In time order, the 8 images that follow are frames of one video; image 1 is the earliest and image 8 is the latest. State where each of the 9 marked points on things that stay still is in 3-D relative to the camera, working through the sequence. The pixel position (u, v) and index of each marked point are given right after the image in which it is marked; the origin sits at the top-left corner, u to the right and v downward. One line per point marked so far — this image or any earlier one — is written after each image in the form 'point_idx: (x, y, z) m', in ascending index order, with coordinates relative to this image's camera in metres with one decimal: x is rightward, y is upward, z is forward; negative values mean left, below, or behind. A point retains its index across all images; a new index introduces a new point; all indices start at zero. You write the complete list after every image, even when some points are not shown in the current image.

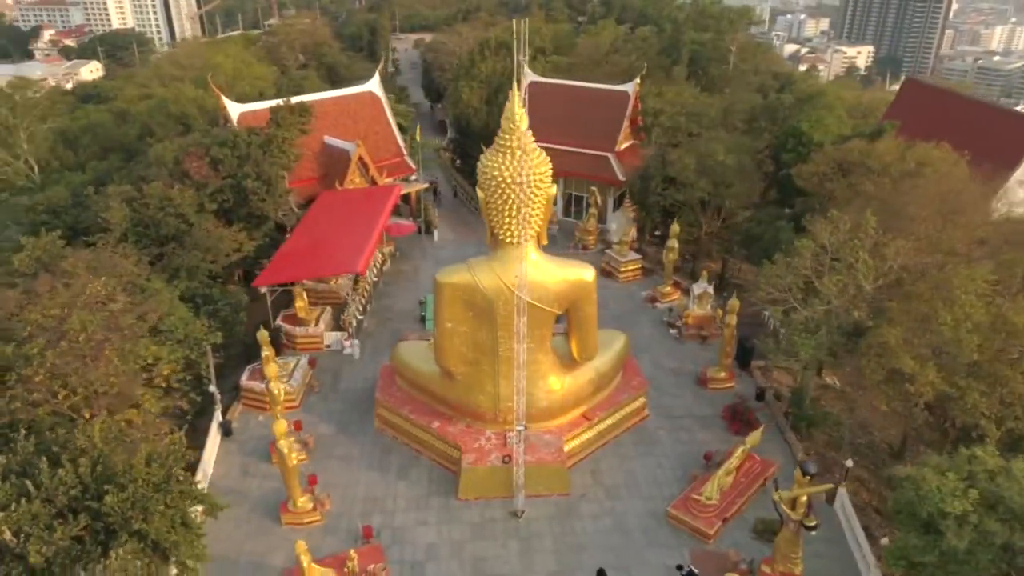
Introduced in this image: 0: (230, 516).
0: (-4.7, -3.8, +12.1) m
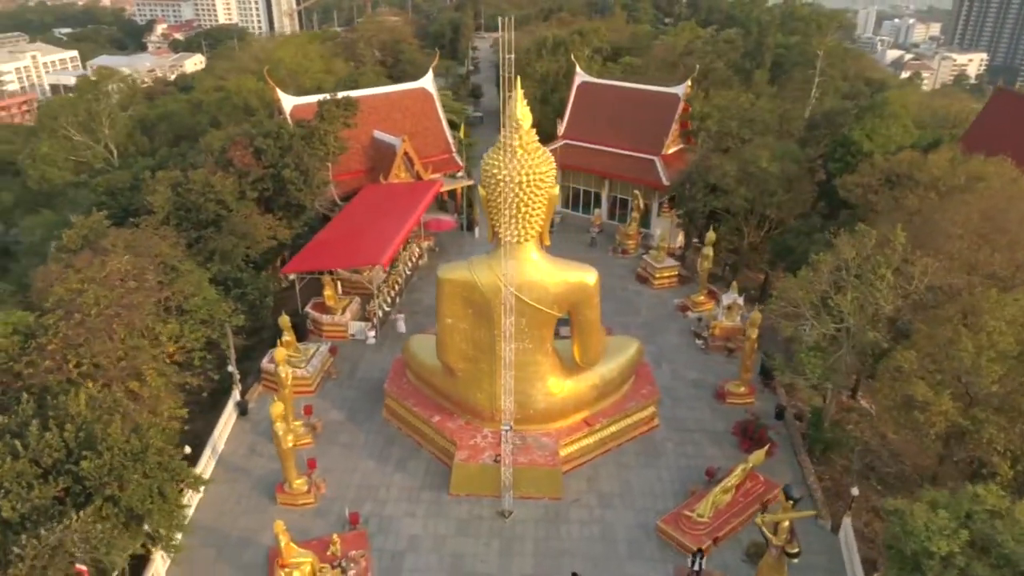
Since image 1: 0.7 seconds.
0: (-4.9, -3.5, +12.6) m
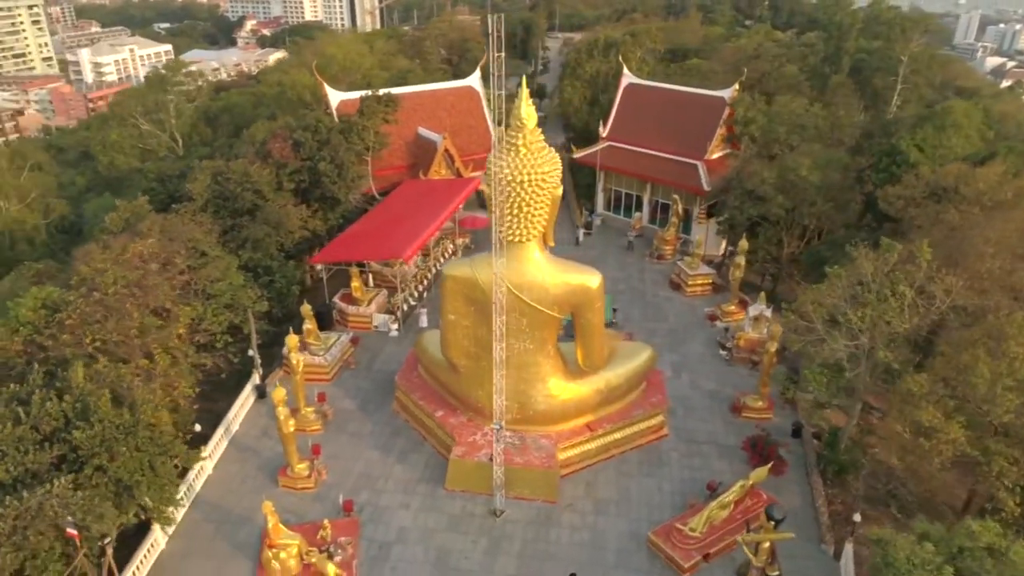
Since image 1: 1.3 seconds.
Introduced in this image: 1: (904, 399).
0: (-4.9, -3.3, +13.0) m
1: (+5.6, -1.6, +10.4) m
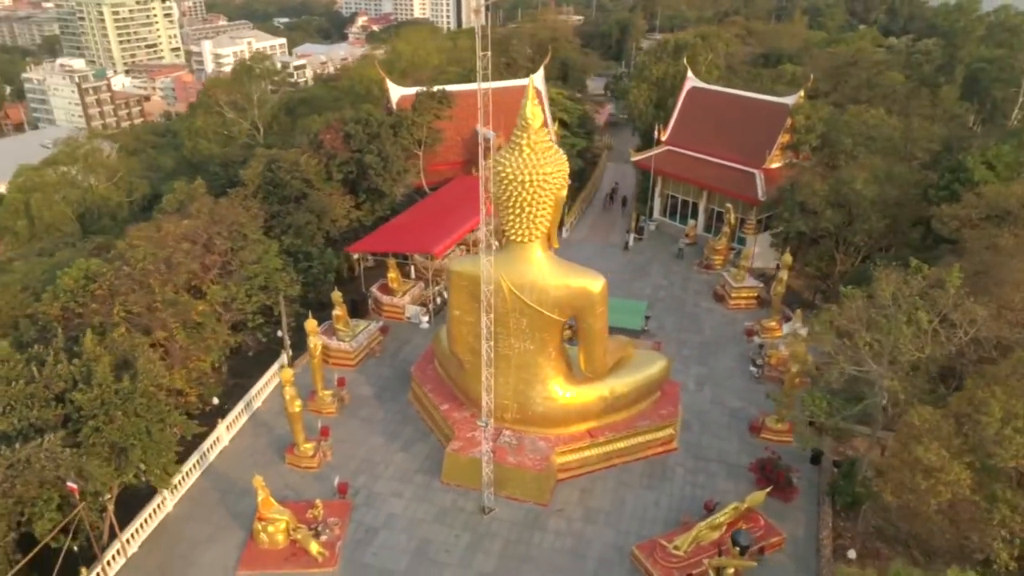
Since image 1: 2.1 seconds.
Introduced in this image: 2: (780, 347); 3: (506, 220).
0: (-4.9, -3.0, +13.7) m
1: (+5.3, -1.9, +9.7) m
2: (+5.8, -1.3, +15.8) m
3: (-0.1, +1.1, +11.5) m
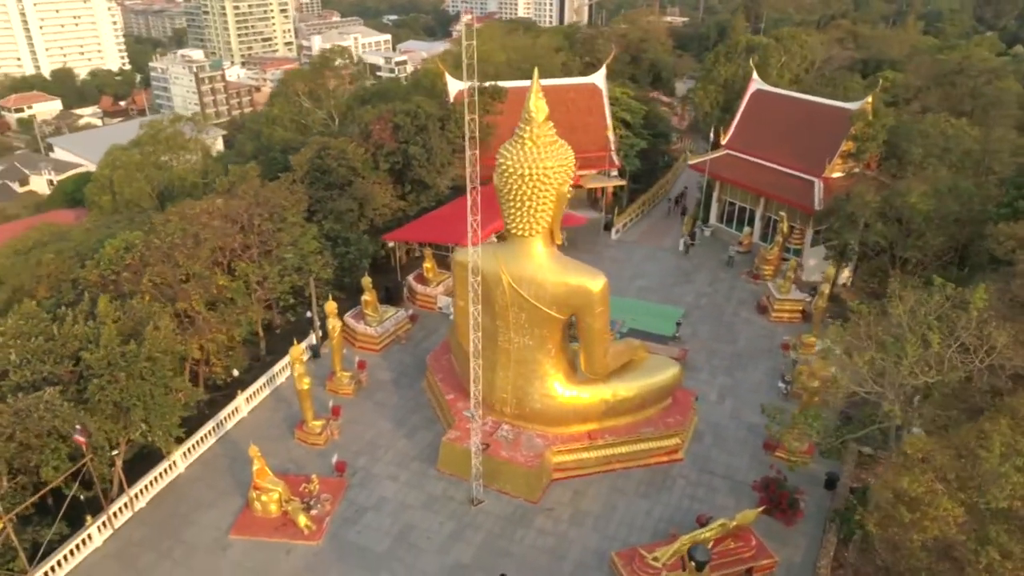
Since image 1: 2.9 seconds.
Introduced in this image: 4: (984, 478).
0: (-4.8, -2.6, +14.2) m
1: (+4.8, -2.2, +9.0) m
2: (+6.2, -1.6, +15.0) m
3: (-0.1, +1.2, +11.5) m
4: (+5.3, -2.1, +8.2) m
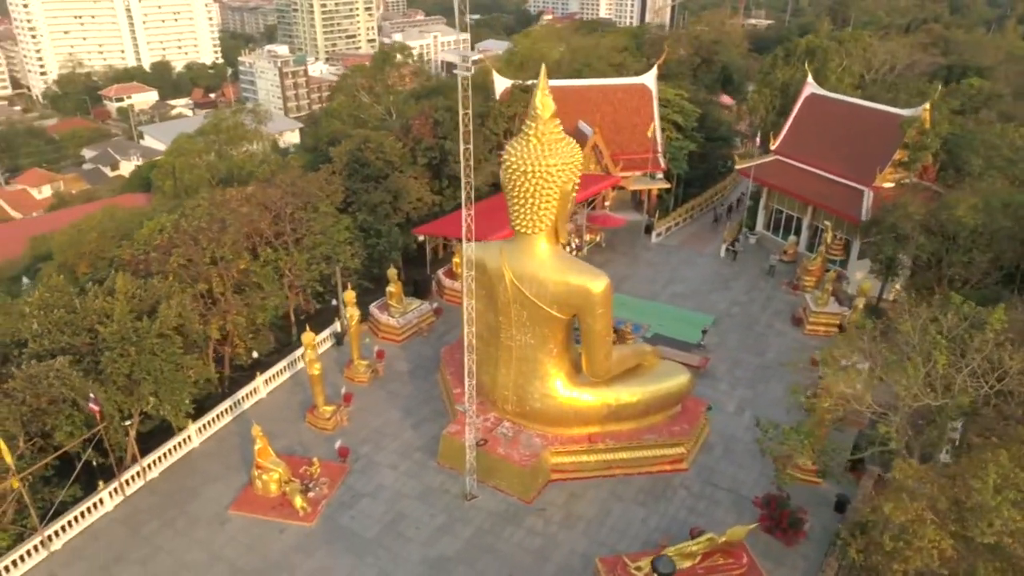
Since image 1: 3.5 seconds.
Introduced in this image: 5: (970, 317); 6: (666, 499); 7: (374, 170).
0: (-4.6, -2.3, +14.7) m
1: (+4.5, -2.3, +8.5) m
2: (+6.4, -1.8, +14.3) m
3: (0.0, +1.2, +11.5) m
4: (+4.8, -2.3, +7.6) m
5: (+6.1, -0.4, +9.6) m
6: (+2.6, -3.5, +12.2) m
7: (-3.6, +3.0, +18.8) m
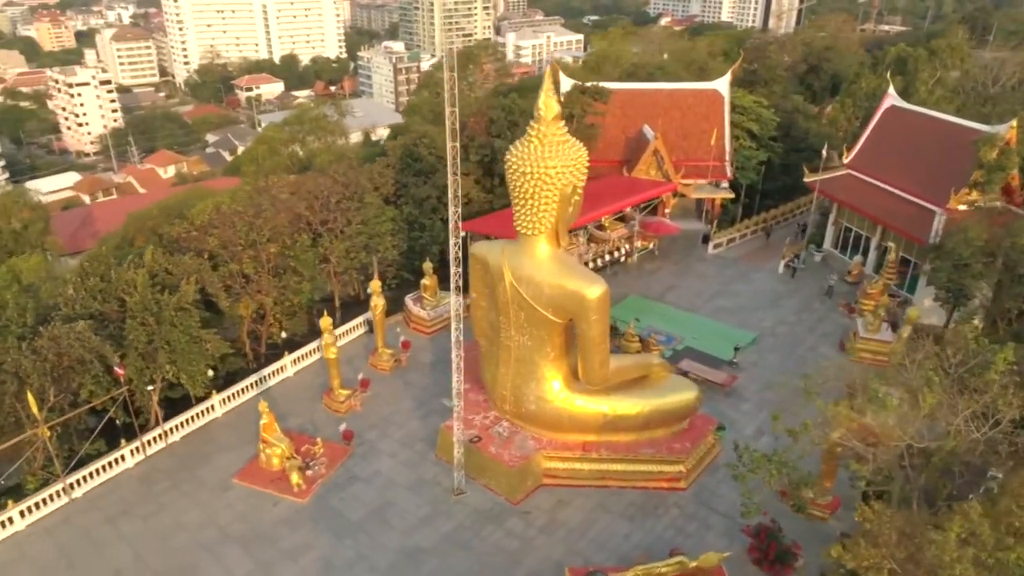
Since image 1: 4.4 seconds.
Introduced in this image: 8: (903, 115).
0: (-4.3, -2.0, +15.3) m
1: (+3.8, -2.6, +7.9) m
2: (+6.5, -2.3, +13.4) m
3: (0.0, +1.2, +11.5) m
4: (+4.0, -2.7, +7.0) m
5: (+5.7, -0.8, +8.8) m
6: (+2.4, -3.7, +11.8) m
7: (-2.3, +3.2, +19.2) m
8: (+10.5, +4.7, +19.7) m
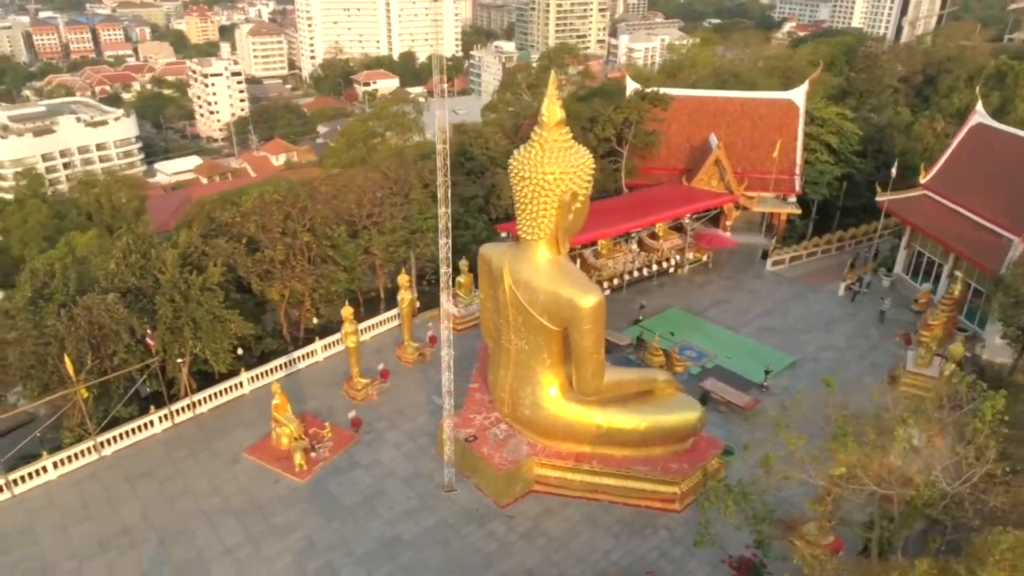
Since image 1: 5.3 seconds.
0: (-3.9, -1.7, +15.9) m
1: (+3.0, -2.9, +7.5) m
2: (+6.5, -2.8, +12.4) m
3: (+0.1, +1.2, +11.5) m
4: (+3.1, -3.0, +6.5) m
5: (+5.1, -1.2, +8.0) m
6: (+2.1, -3.9, +11.5) m
7: (-1.0, +3.3, +19.5) m
8: (+11.9, +3.9, +18.1) m
